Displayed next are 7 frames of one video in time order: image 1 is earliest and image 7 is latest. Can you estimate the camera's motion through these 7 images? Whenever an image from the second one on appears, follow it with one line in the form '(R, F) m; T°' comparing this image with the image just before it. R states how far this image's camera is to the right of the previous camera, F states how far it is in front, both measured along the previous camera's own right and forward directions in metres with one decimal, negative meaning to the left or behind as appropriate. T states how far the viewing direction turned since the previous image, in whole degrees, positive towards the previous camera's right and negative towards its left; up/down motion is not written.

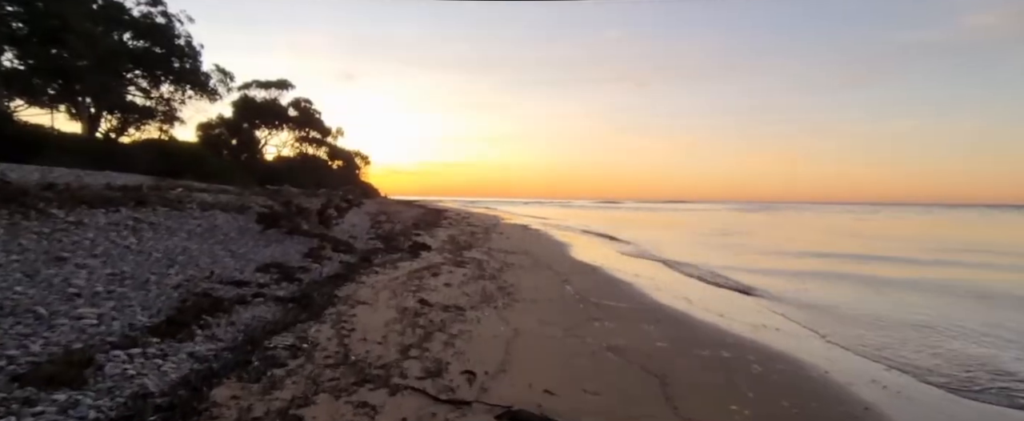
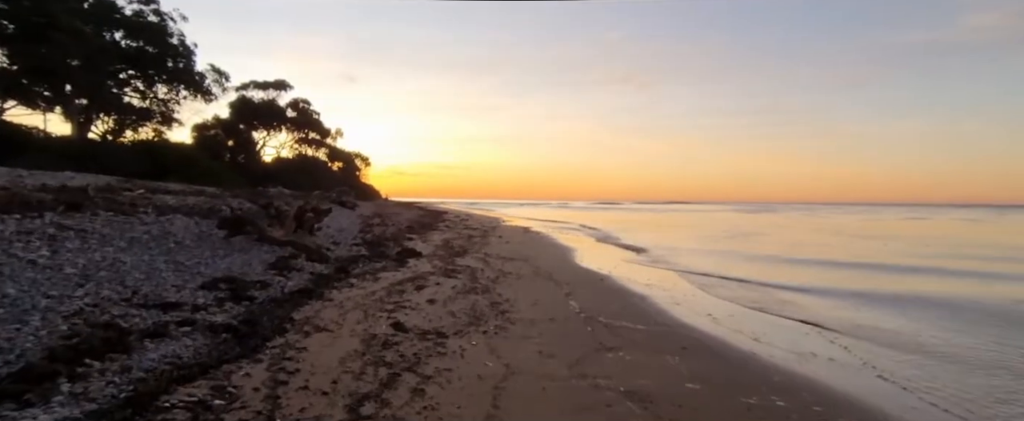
(+0.1, +1.4) m; 0°
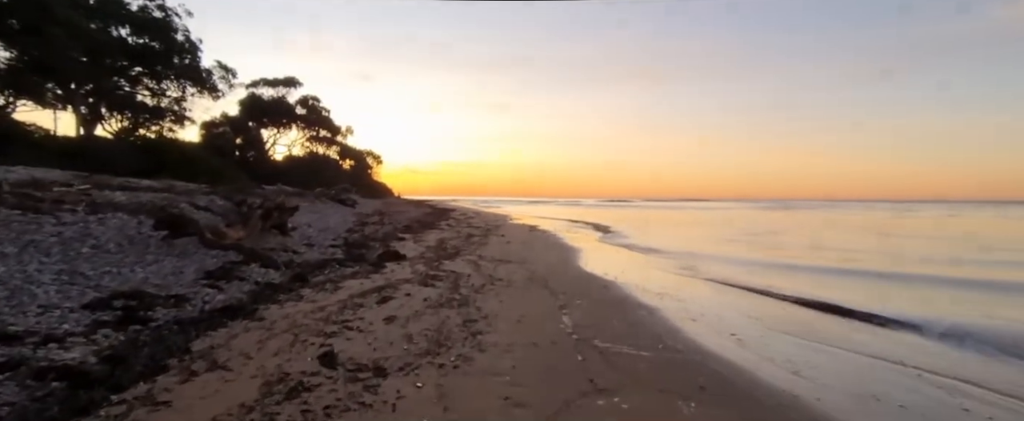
(+0.5, +1.6) m; -2°
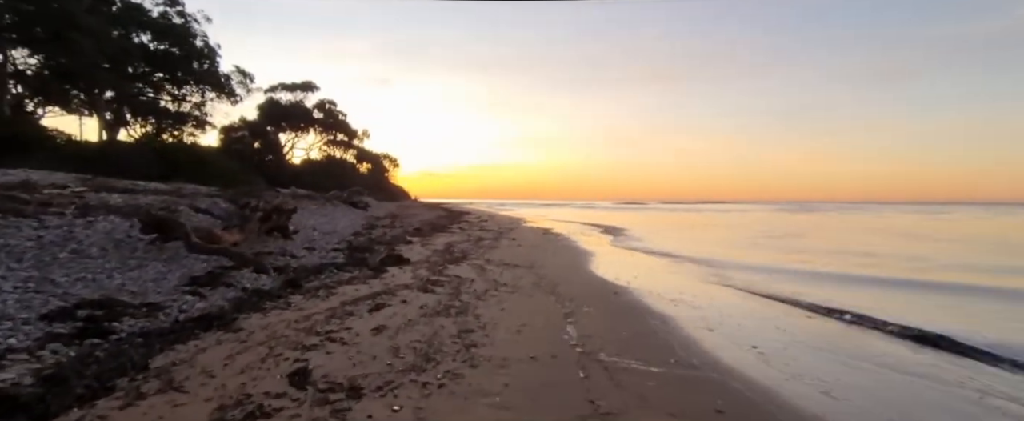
(+0.2, +0.6) m; -2°
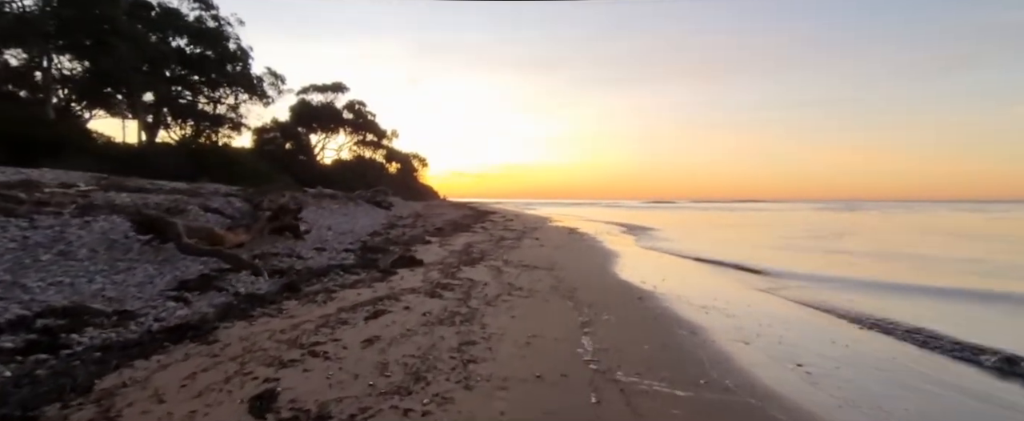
(+0.3, +0.7) m; -3°
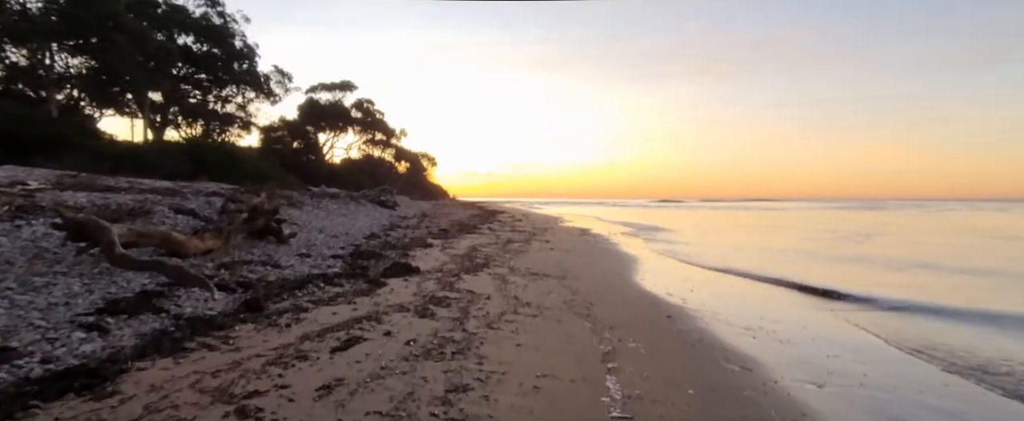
(+0.1, +1.5) m; -1°
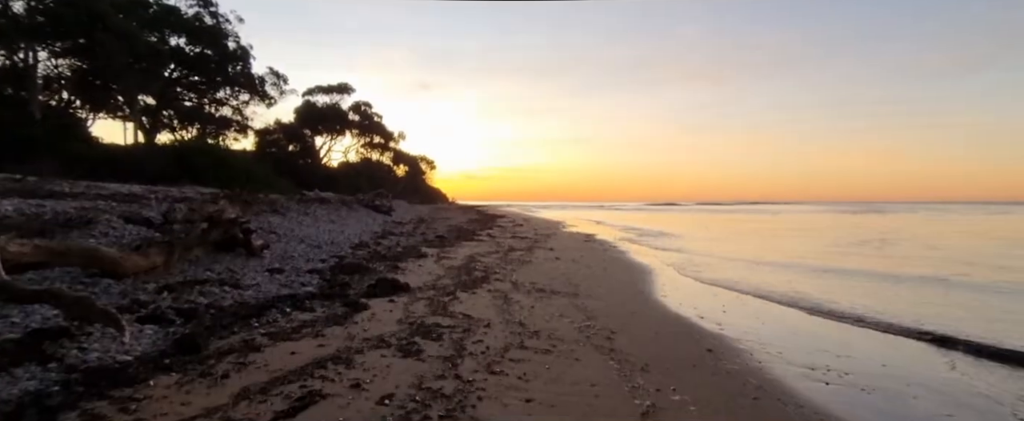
(-0.1, +1.5) m; 0°
